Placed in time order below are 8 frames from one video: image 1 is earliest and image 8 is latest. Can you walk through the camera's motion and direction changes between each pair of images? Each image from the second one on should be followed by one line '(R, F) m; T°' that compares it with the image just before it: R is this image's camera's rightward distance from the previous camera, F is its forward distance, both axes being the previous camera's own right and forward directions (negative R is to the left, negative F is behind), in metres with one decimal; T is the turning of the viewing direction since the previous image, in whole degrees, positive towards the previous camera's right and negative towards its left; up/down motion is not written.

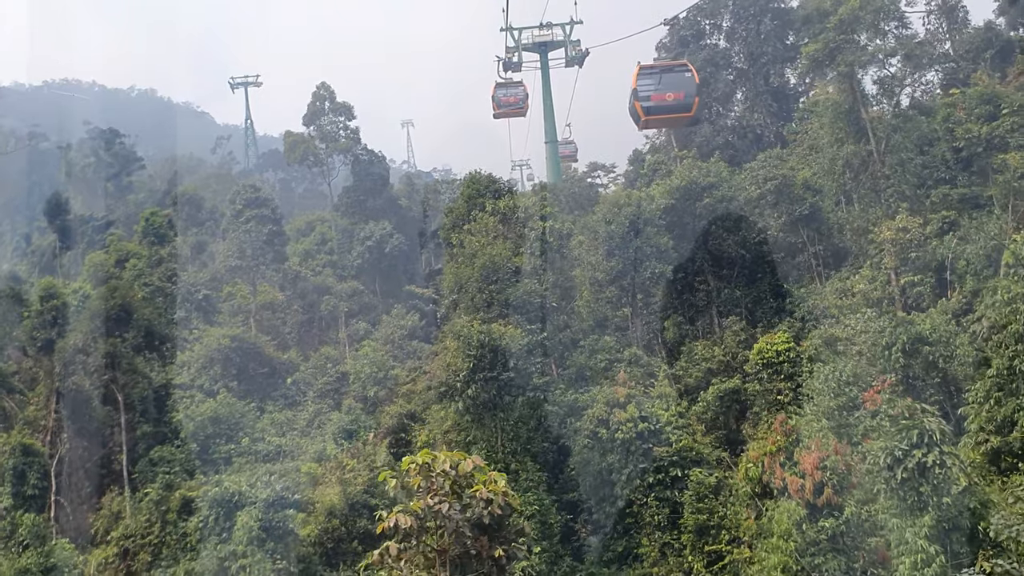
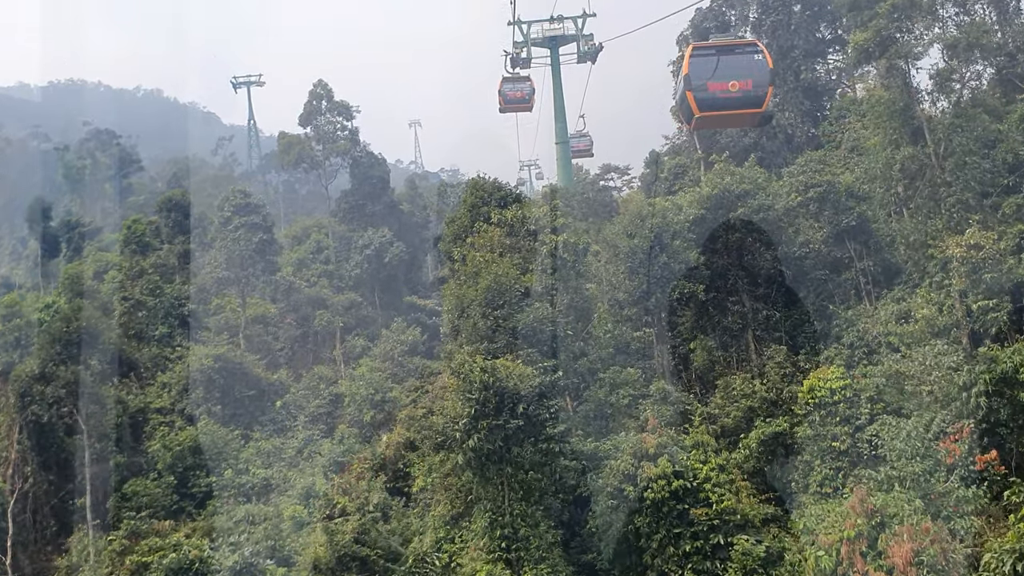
(0.0, +1.8) m; 0°
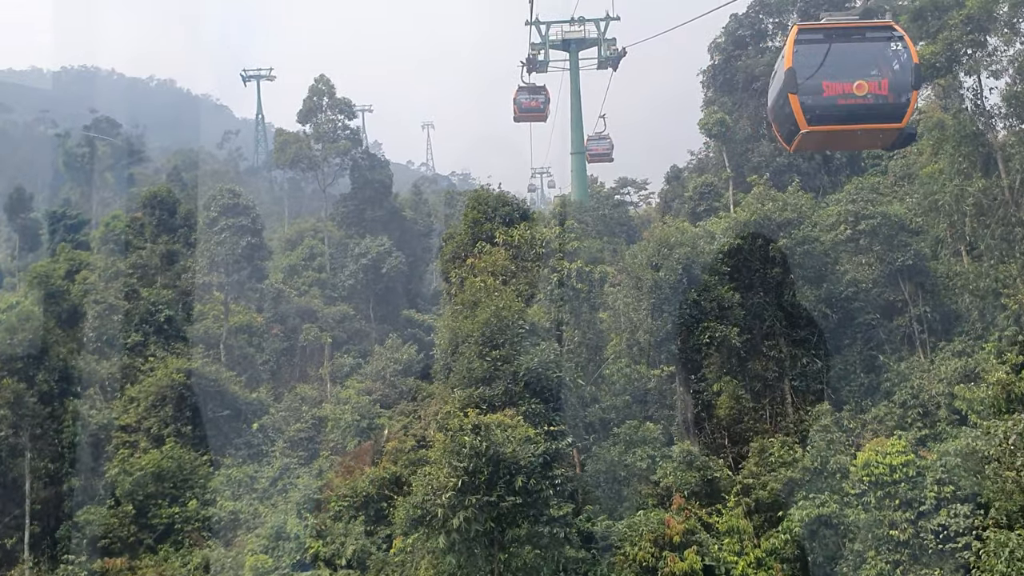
(0.0, +1.8) m; 0°
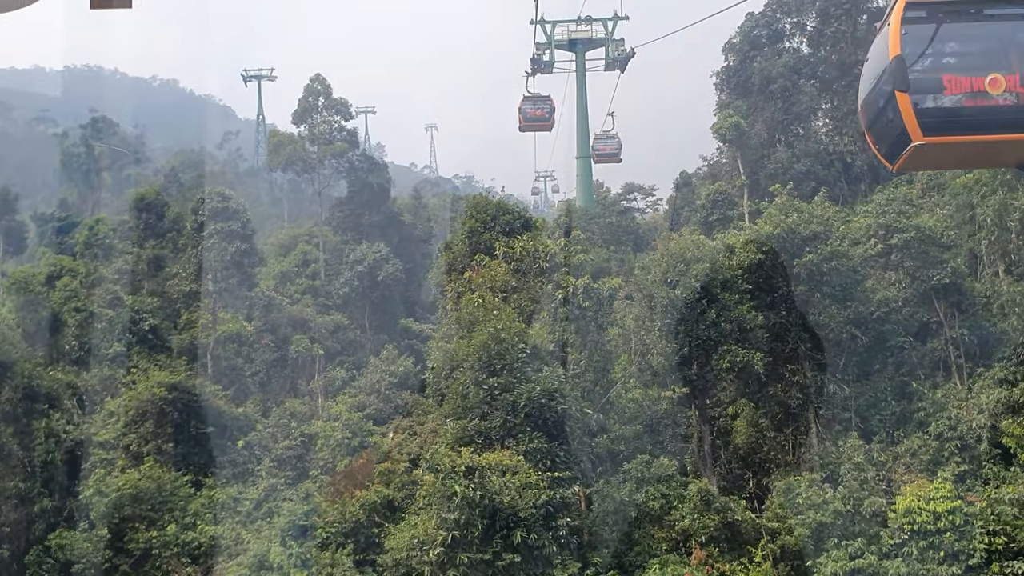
(0.0, +1.0) m; 0°
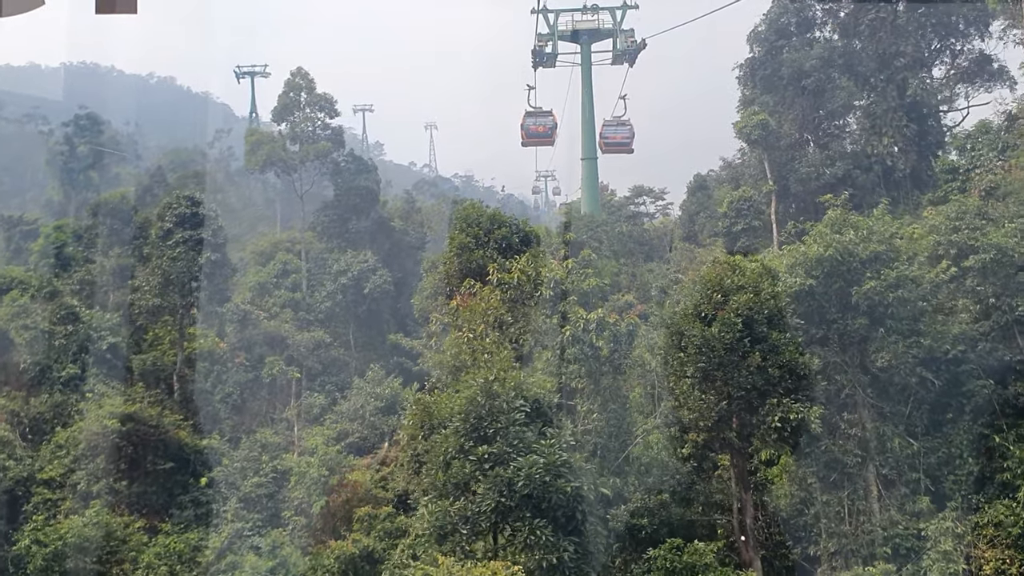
(0.0, +2.0) m; 0°
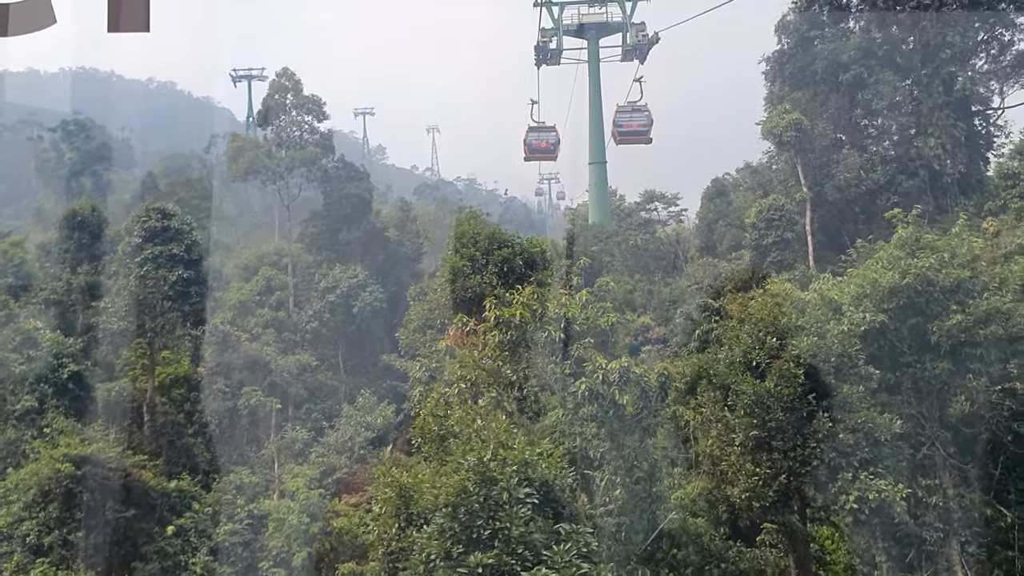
(0.0, +1.7) m; 0°
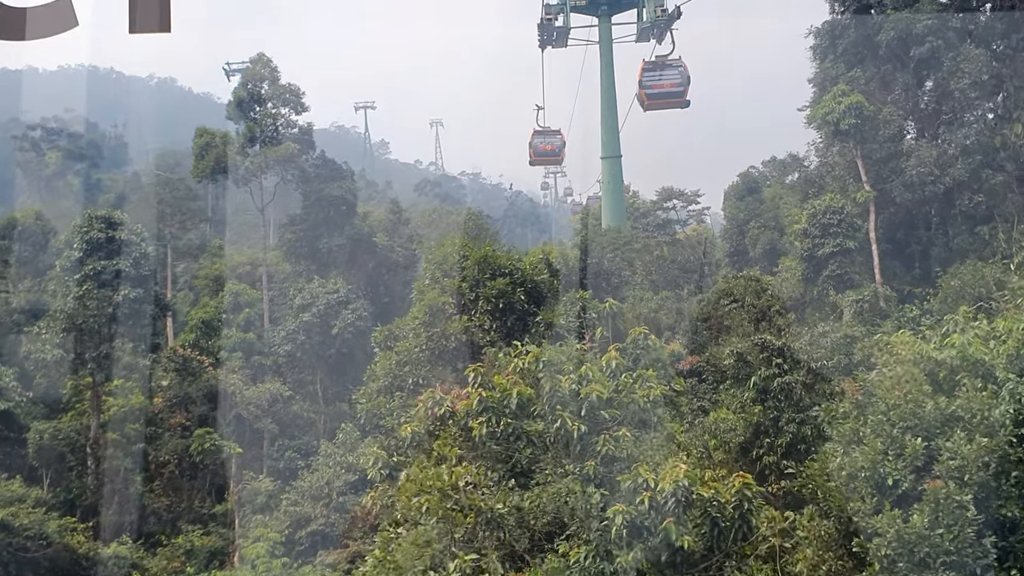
(+0.1, +2.5) m; 0°
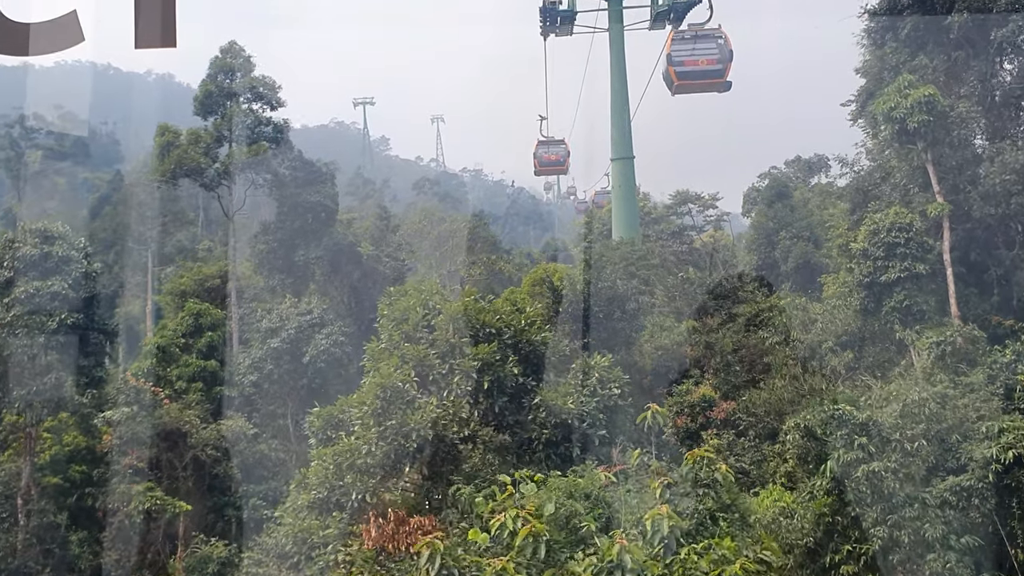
(+0.1, +2.0) m; 0°
